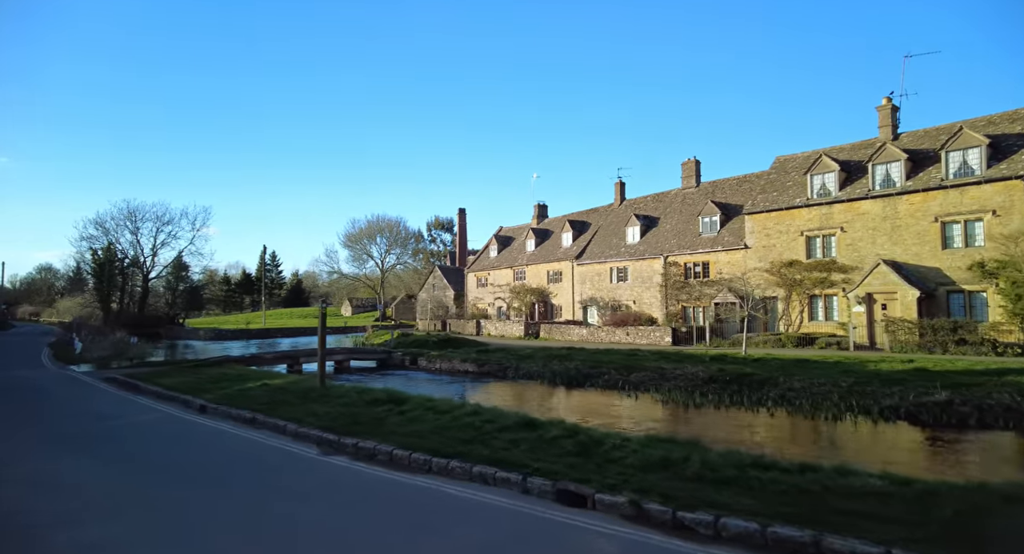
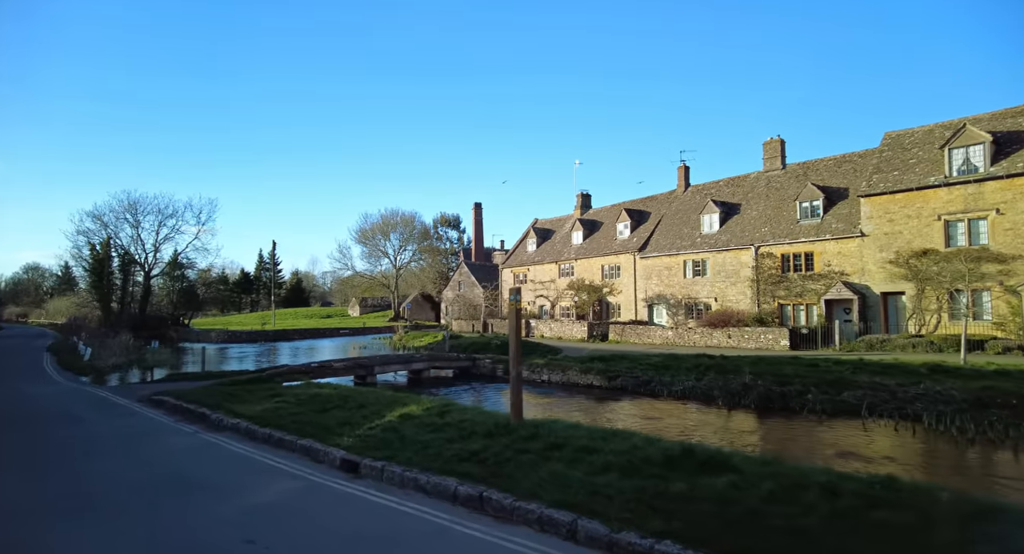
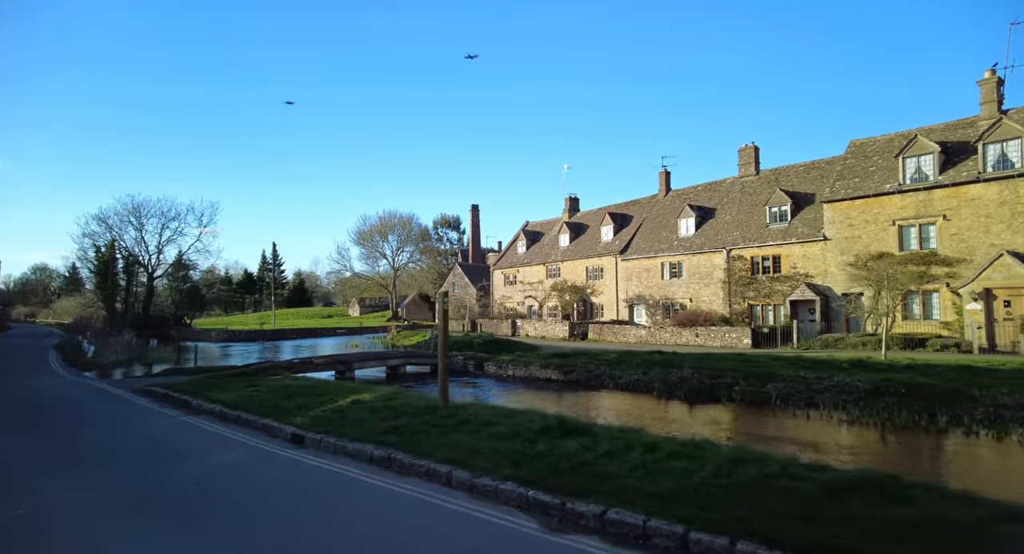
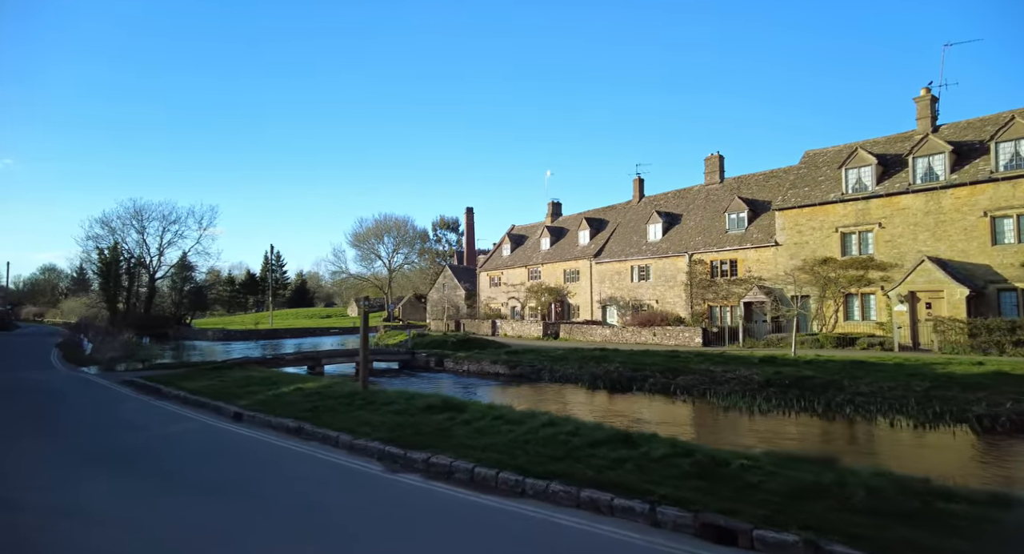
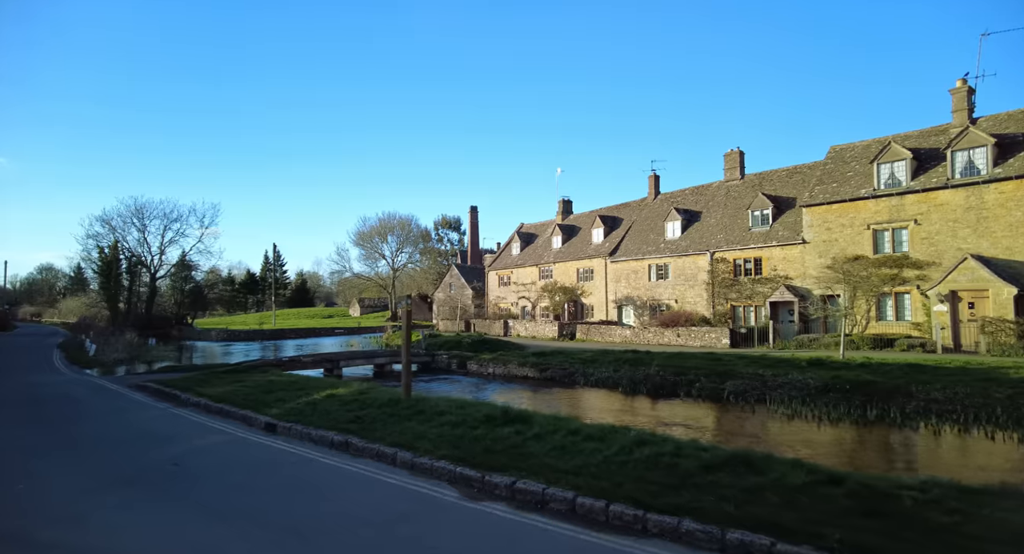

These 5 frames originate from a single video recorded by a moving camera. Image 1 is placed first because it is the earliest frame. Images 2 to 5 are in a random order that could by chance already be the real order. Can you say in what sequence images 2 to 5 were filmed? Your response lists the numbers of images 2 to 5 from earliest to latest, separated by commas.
4, 5, 3, 2
